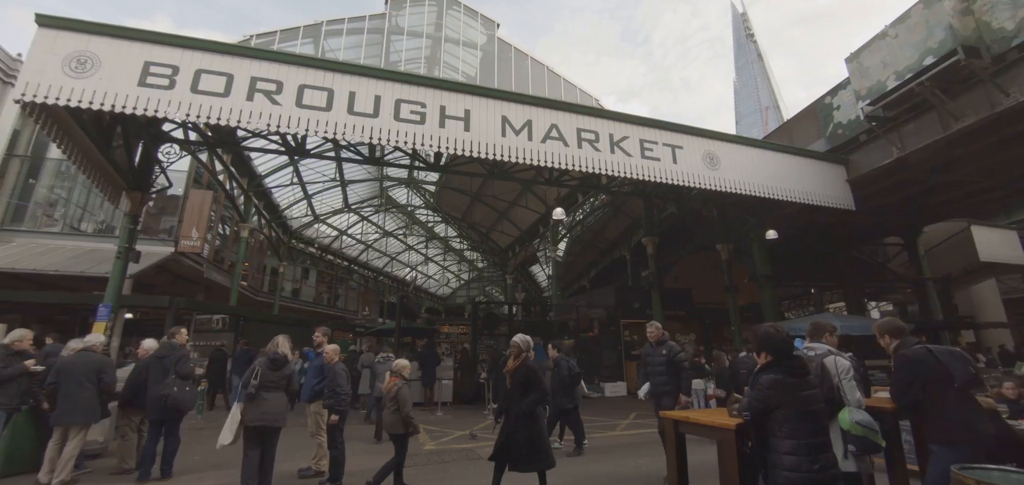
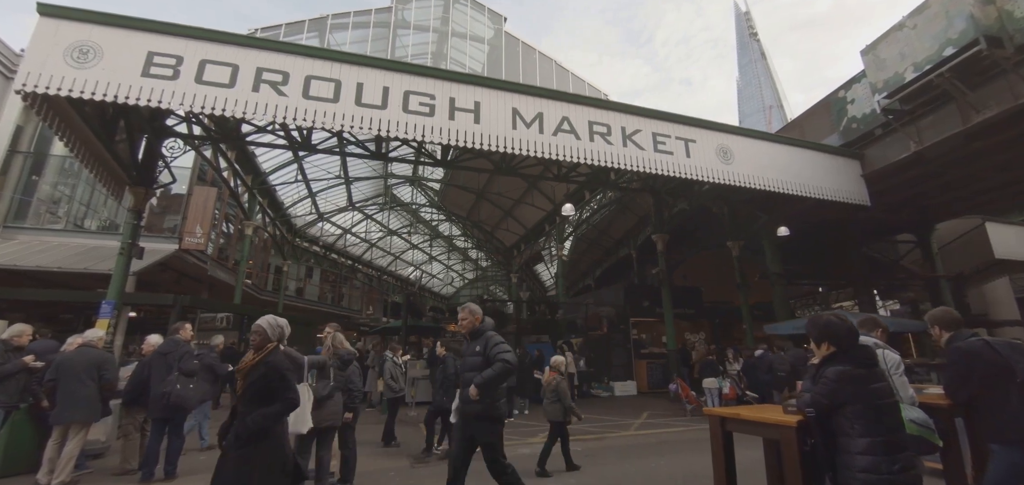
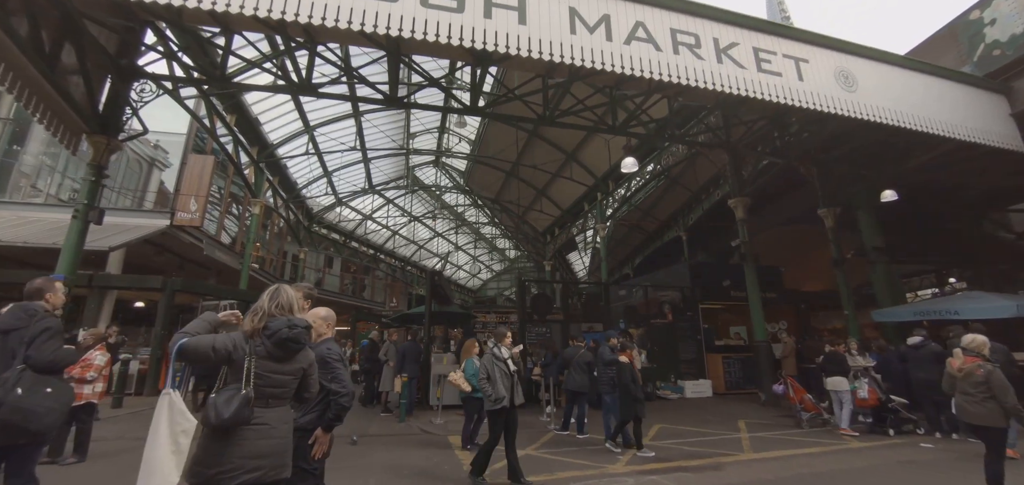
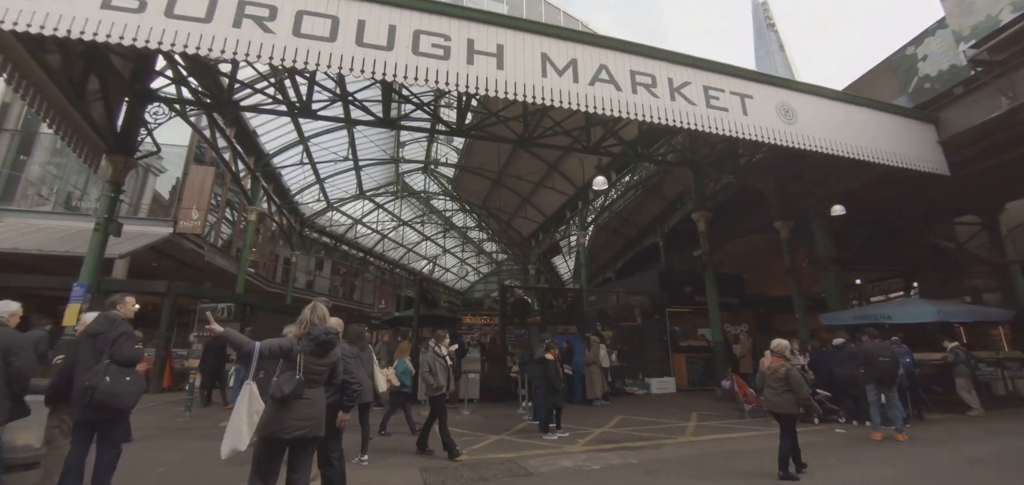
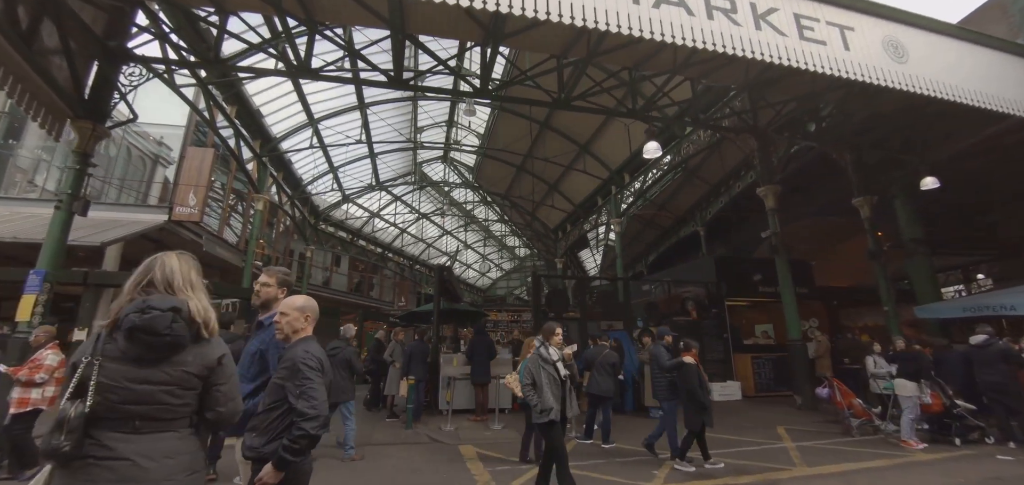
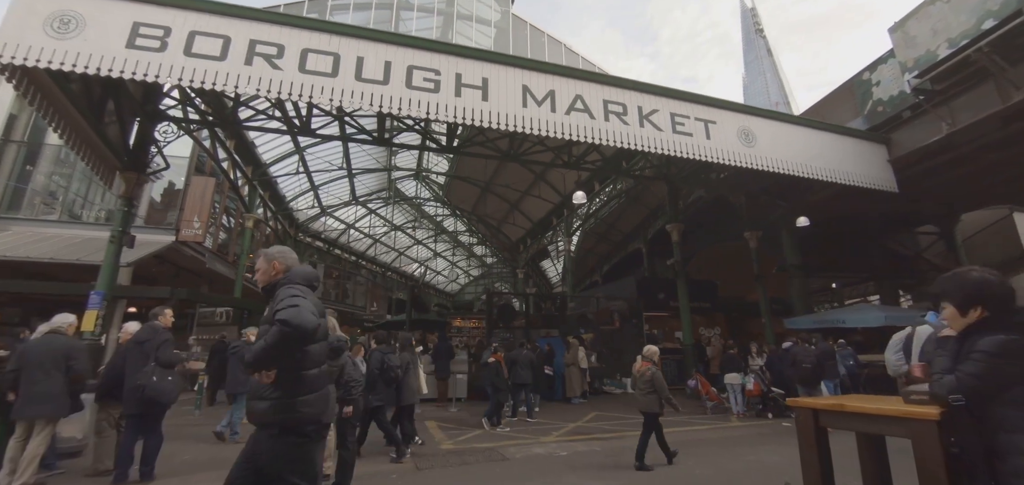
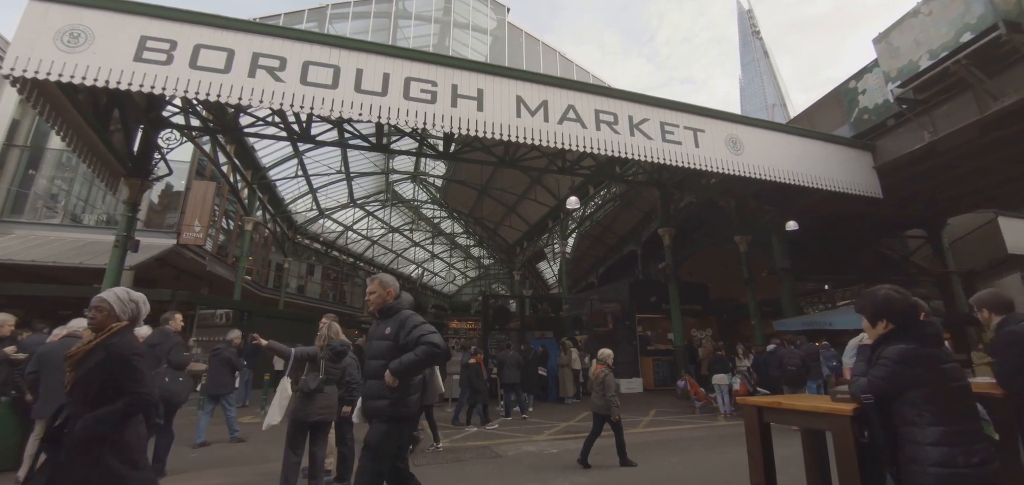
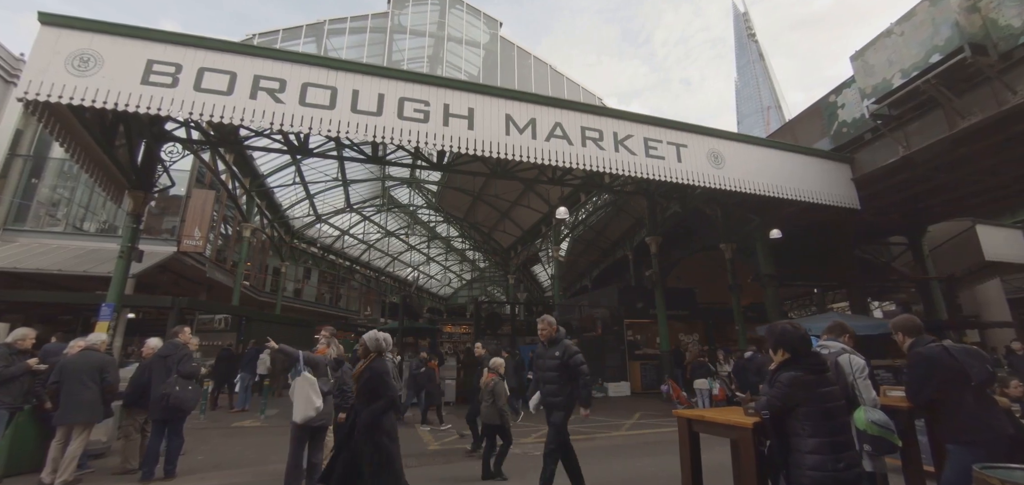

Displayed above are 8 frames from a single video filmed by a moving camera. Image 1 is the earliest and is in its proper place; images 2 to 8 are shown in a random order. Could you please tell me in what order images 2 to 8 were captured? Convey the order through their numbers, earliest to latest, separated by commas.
8, 2, 7, 6, 4, 3, 5
